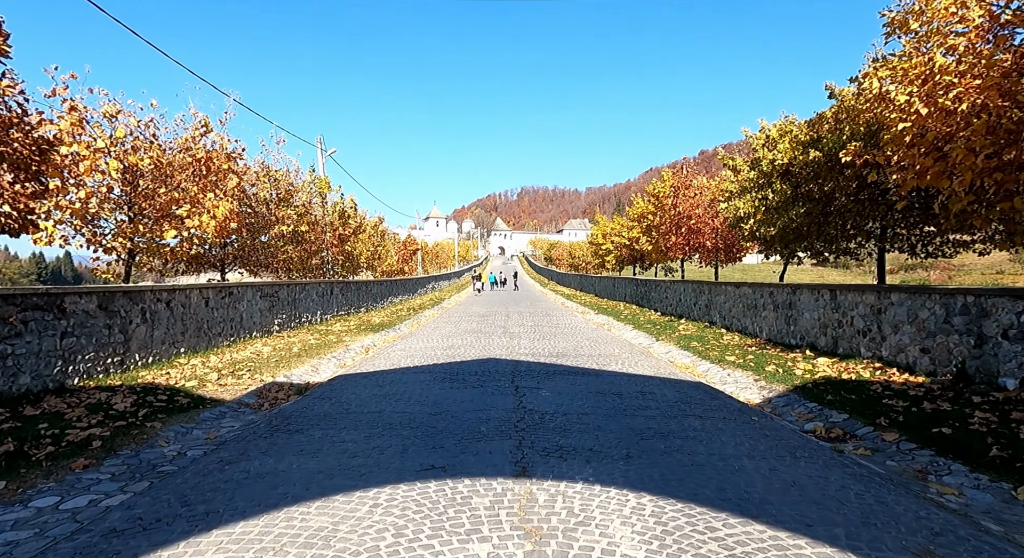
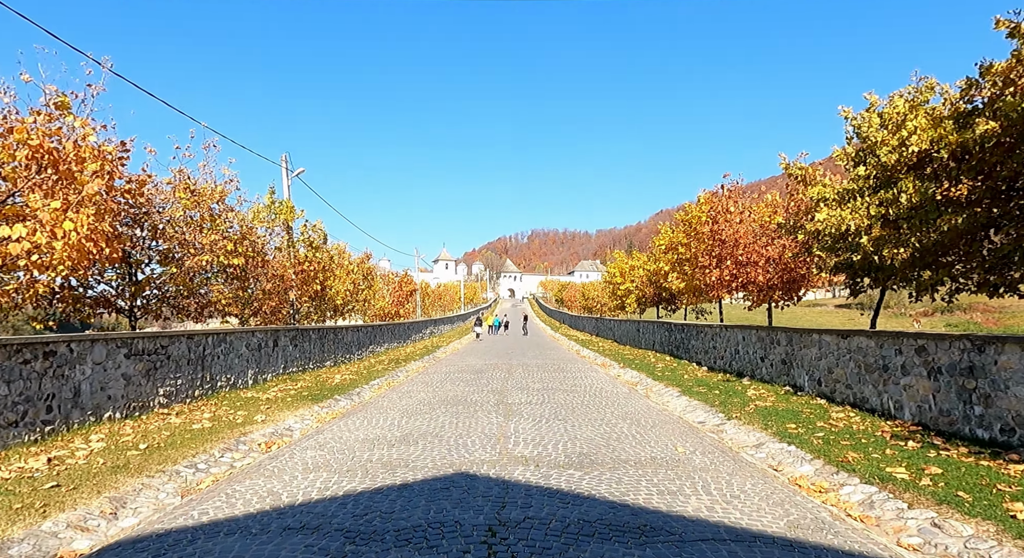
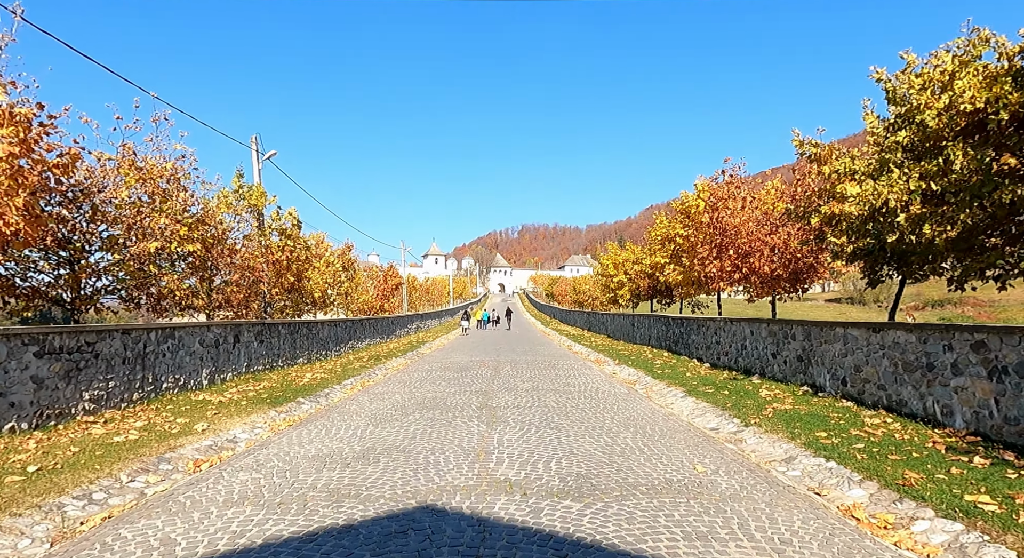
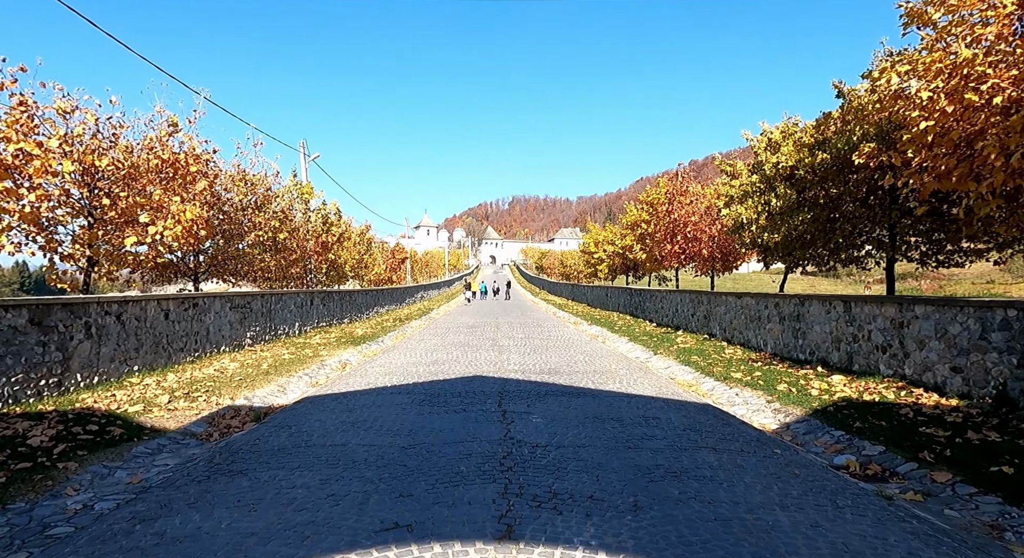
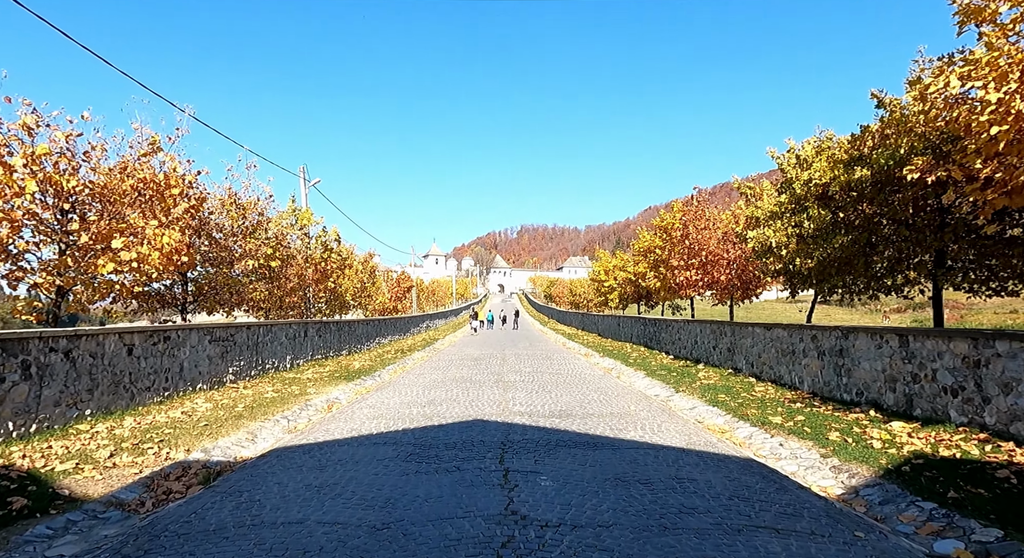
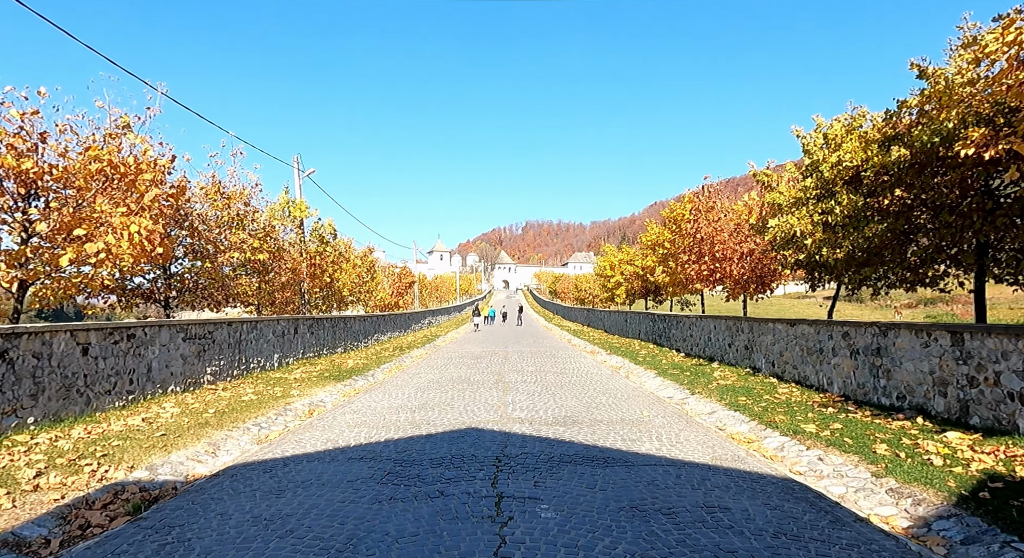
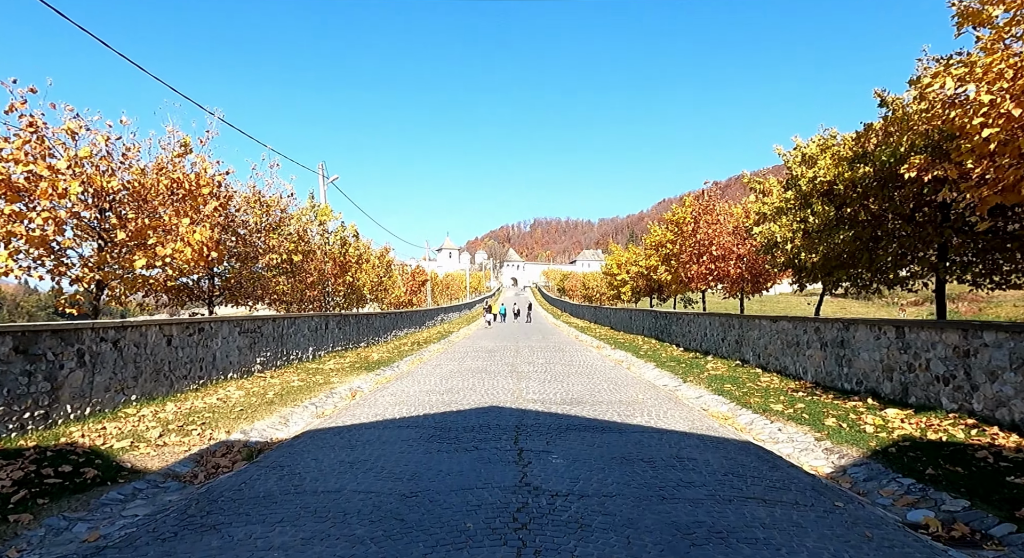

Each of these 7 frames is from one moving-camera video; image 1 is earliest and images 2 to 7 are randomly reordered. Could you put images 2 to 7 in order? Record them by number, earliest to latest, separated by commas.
4, 7, 5, 6, 2, 3
